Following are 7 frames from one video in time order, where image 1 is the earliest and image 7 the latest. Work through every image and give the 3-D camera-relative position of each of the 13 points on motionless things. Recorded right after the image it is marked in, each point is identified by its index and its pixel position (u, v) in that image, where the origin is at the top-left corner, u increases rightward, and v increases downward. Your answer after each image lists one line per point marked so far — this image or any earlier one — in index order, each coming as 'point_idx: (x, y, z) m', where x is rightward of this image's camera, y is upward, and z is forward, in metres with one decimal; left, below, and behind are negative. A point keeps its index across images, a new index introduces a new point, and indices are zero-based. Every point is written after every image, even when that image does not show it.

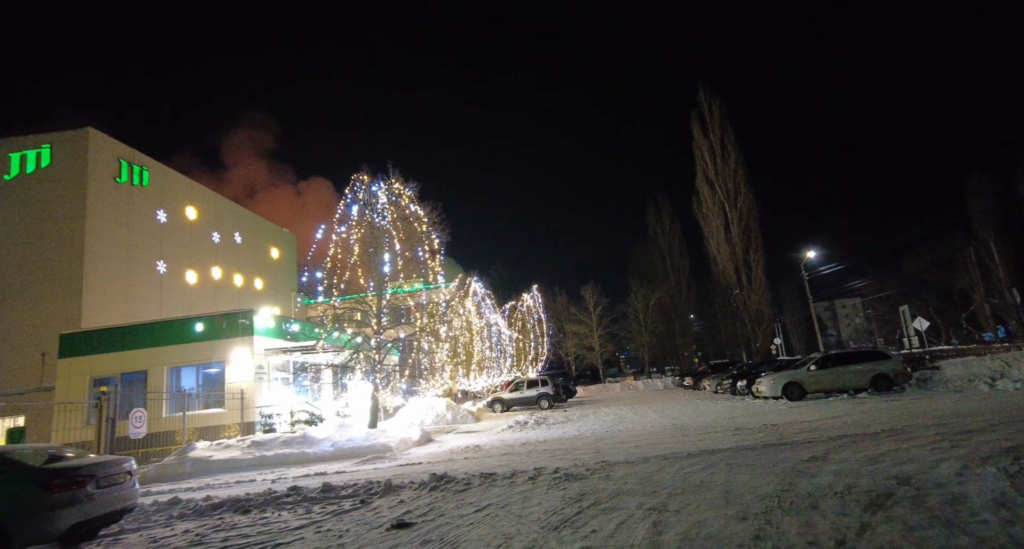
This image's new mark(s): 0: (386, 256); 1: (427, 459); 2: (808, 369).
0: (-4.2, +0.7, +17.1) m
1: (-2.2, -4.7, +13.4) m
2: (+10.4, -3.3, +18.4) m
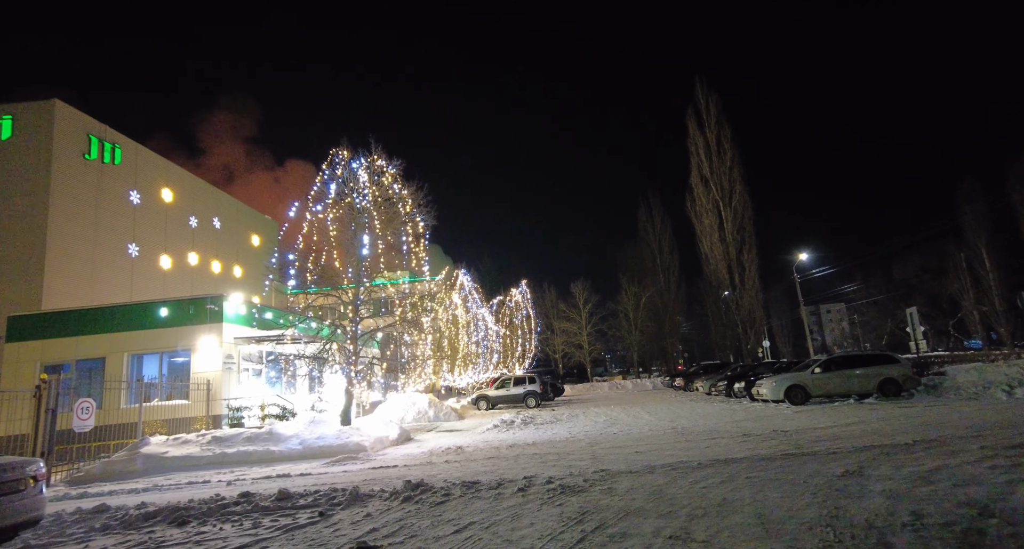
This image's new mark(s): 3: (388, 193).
0: (-4.5, +1.2, +15.8) m
1: (-2.5, -4.3, +12.1) m
2: (+10.0, -3.2, +17.5) m
3: (-3.8, +2.5, +16.0) m
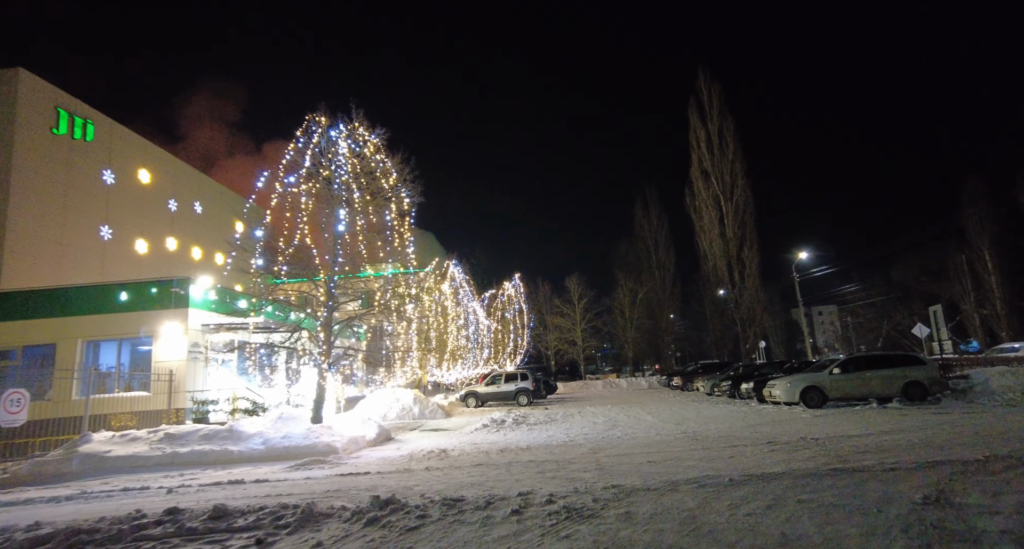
0: (-4.6, +1.7, +14.2) m
1: (-2.7, -3.9, +10.5) m
2: (+9.8, -3.0, +16.1) m
3: (-3.9, +3.0, +14.4) m
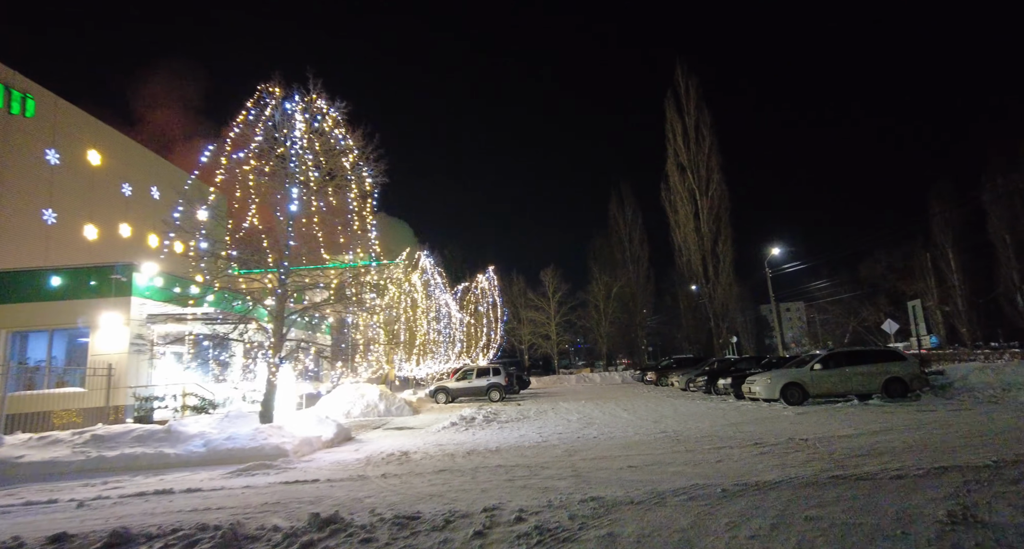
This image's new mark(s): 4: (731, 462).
0: (-5.3, +2.1, +12.9) m
1: (-3.3, -3.6, +9.5) m
2: (+8.9, -2.8, +15.6) m
3: (-4.6, +3.3, +13.2) m
4: (+3.3, -2.9, +8.0) m
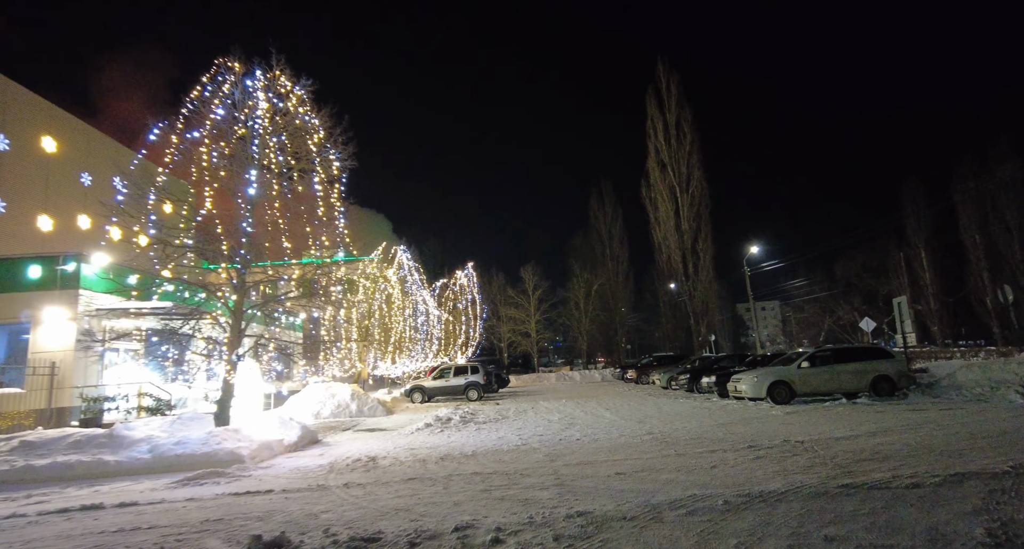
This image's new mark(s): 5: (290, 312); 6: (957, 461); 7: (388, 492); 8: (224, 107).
0: (-5.8, +2.3, +11.9) m
1: (-3.7, -3.4, +8.6) m
2: (+8.3, -2.6, +15.1) m
3: (-5.1, +3.5, +12.2) m
4: (+3.0, -2.7, +7.4) m
5: (-5.3, -1.0, +12.7) m
6: (+5.8, -2.4, +6.8) m
7: (-1.7, -3.1, +7.5) m
8: (-6.6, +3.8, +11.9) m
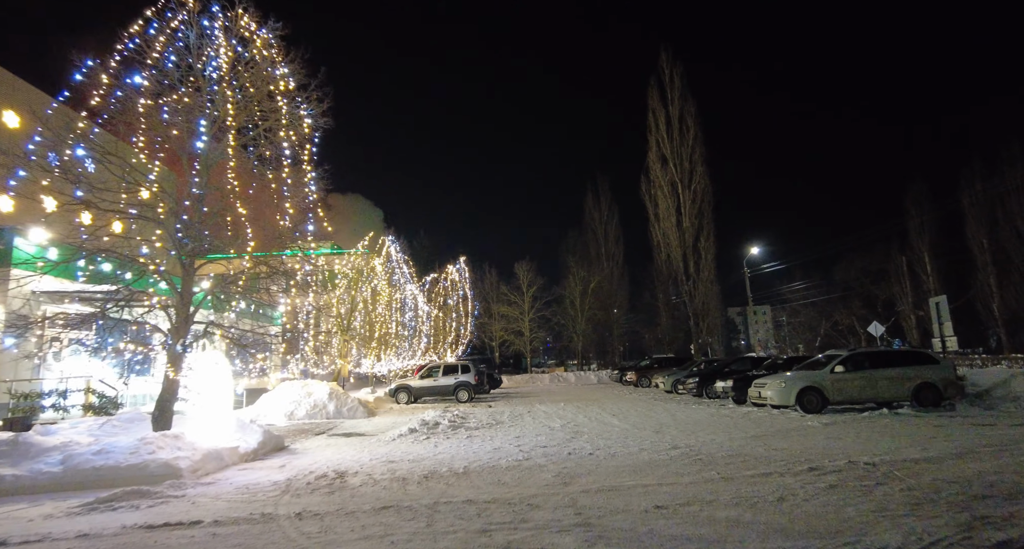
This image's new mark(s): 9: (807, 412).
0: (-5.7, +2.7, +10.0) m
1: (-3.6, -3.0, +6.7) m
2: (+8.2, -2.5, +13.5) m
3: (-4.9, +4.0, +10.3) m
4: (+3.1, -2.4, +5.6) m
5: (-5.3, -0.5, +10.8) m
6: (+5.9, -2.2, +5.1) m
7: (-1.7, -2.7, +5.6) m
8: (-6.4, +4.3, +10.0) m
9: (+7.5, -3.5, +13.3) m
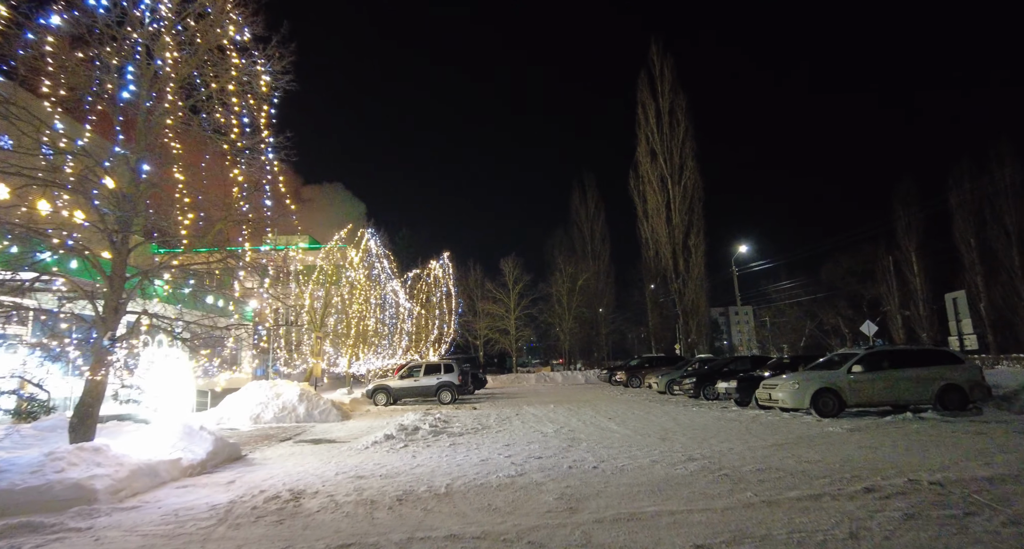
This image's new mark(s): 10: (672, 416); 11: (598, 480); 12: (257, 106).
0: (-5.8, +3.0, +8.5) m
1: (-3.7, -2.7, +5.2) m
2: (+7.9, -2.3, +12.4) m
3: (-5.1, +4.3, +8.8) m
4: (+3.1, -2.2, +4.3) m
5: (-5.4, -0.2, +9.3) m
6: (+5.9, -2.0, +3.9) m
7: (-1.7, -2.4, +4.2) m
8: (-6.5, +4.6, +8.4) m
9: (+7.2, -3.3, +12.2) m
10: (+4.4, -3.9, +14.5) m
11: (+1.1, -2.7, +6.9) m
12: (-4.6, +3.0, +9.5) m
